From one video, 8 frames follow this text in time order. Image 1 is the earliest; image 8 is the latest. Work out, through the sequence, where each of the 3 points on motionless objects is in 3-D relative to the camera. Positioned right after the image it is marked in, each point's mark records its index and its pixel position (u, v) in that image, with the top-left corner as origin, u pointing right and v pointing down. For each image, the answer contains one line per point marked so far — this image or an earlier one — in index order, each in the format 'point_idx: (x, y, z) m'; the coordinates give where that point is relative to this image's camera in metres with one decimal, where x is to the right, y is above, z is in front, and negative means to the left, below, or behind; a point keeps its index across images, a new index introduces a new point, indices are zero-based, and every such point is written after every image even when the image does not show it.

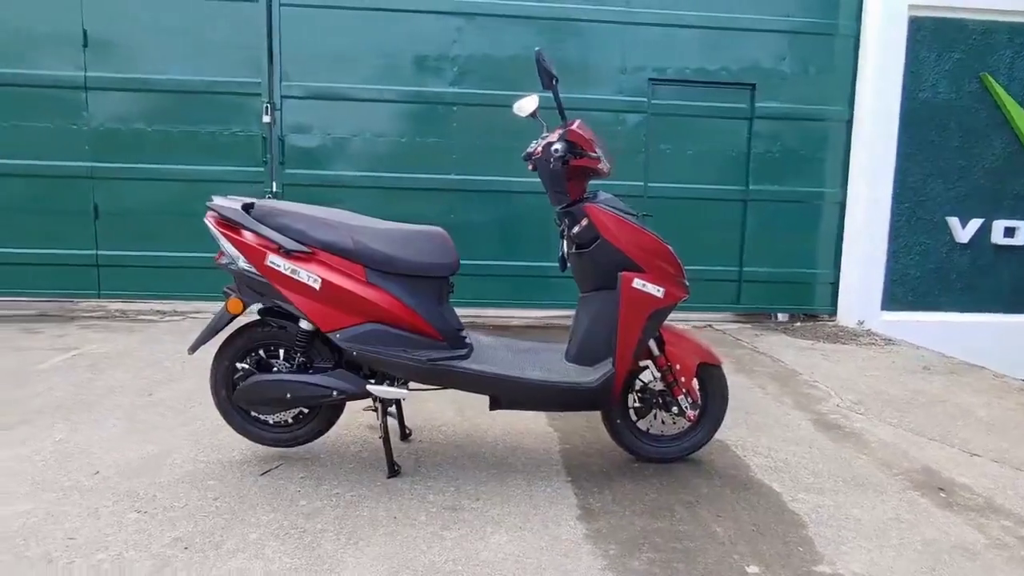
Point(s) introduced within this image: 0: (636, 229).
0: (+0.5, +0.2, +2.6) m
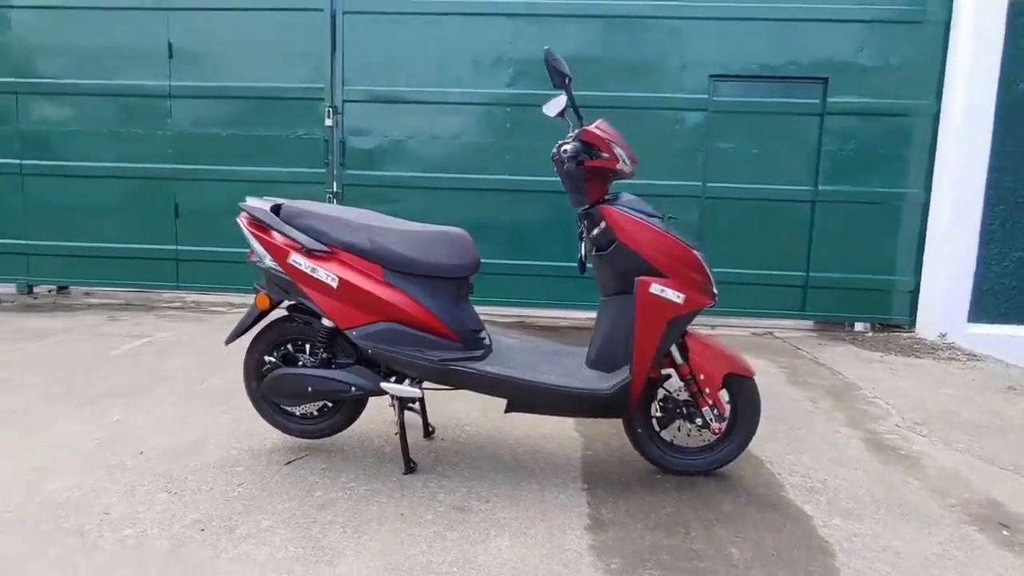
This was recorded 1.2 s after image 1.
0: (+0.6, +0.2, +2.5) m
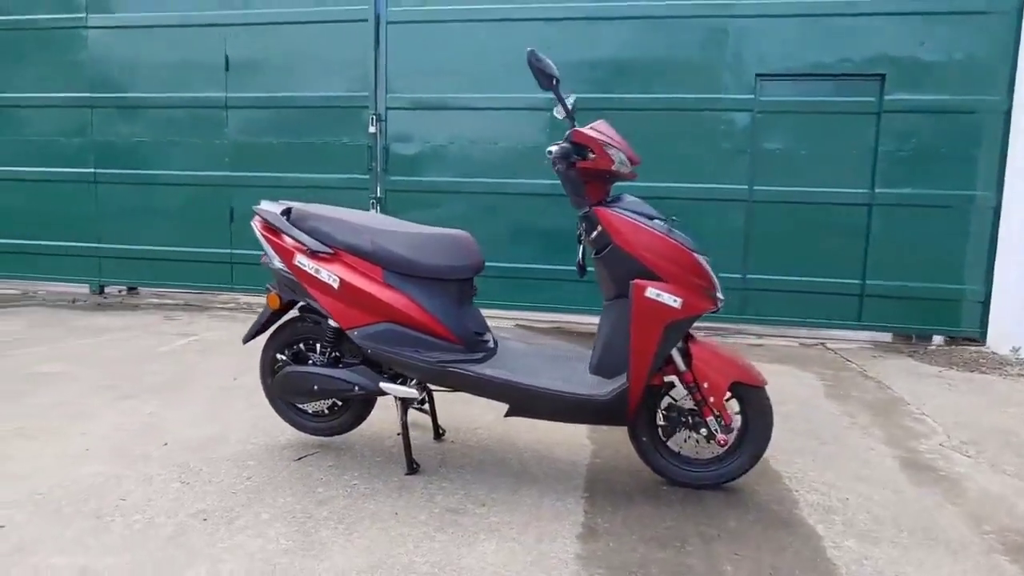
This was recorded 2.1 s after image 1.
0: (+0.5, +0.2, +2.4) m
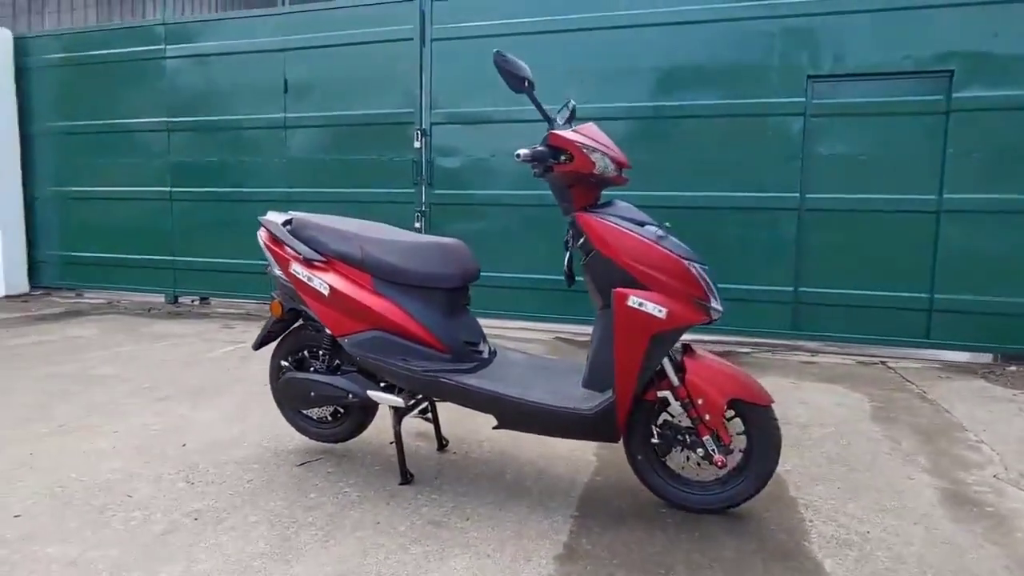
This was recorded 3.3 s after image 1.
0: (+0.5, +0.2, +2.3) m
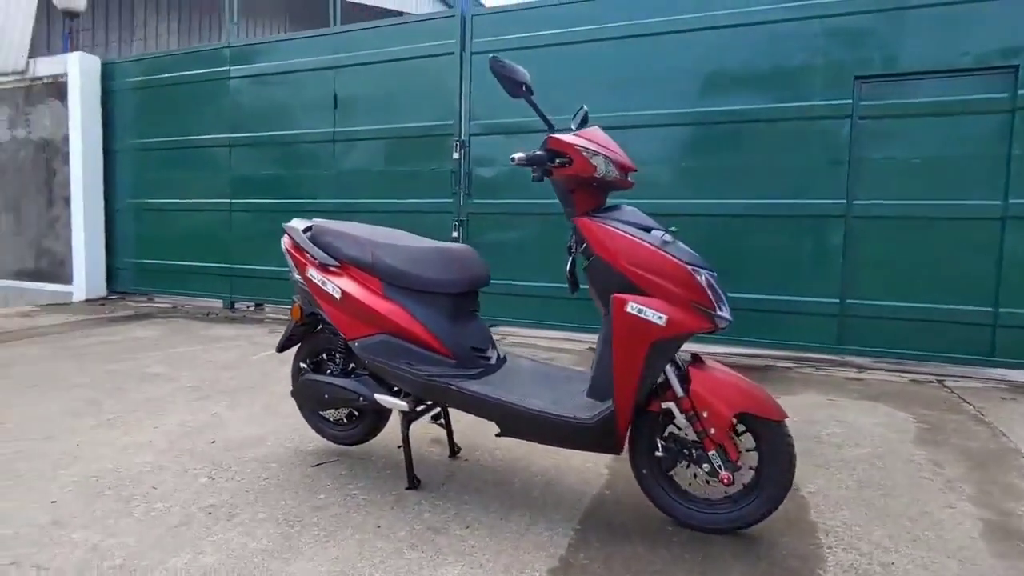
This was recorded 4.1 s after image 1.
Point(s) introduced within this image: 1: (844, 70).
0: (+0.5, +0.2, +2.2) m
1: (+2.5, +1.7, +4.7) m
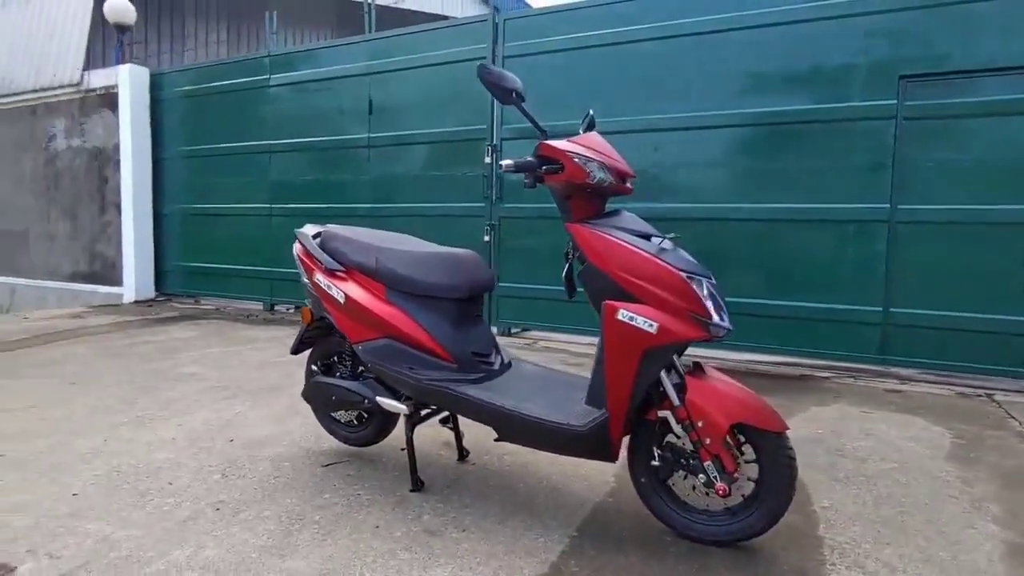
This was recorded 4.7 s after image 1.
0: (+0.4, +0.1, +2.2) m
1: (+2.7, +1.6, +4.5) m
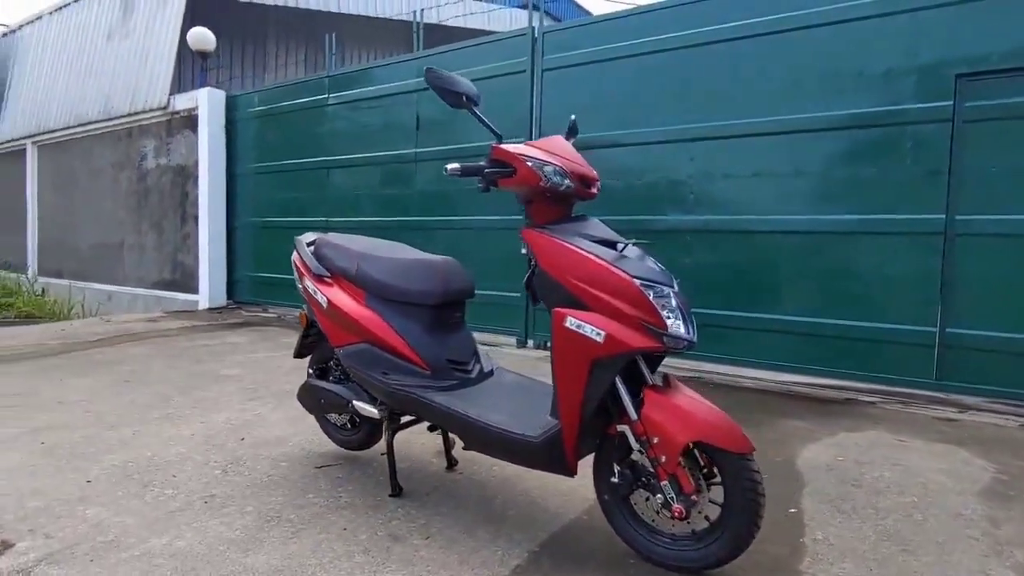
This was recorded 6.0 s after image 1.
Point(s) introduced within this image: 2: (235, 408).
0: (+0.3, +0.1, +2.1) m
1: (+2.9, +1.5, +4.2) m
2: (-1.9, -0.8, +4.2) m
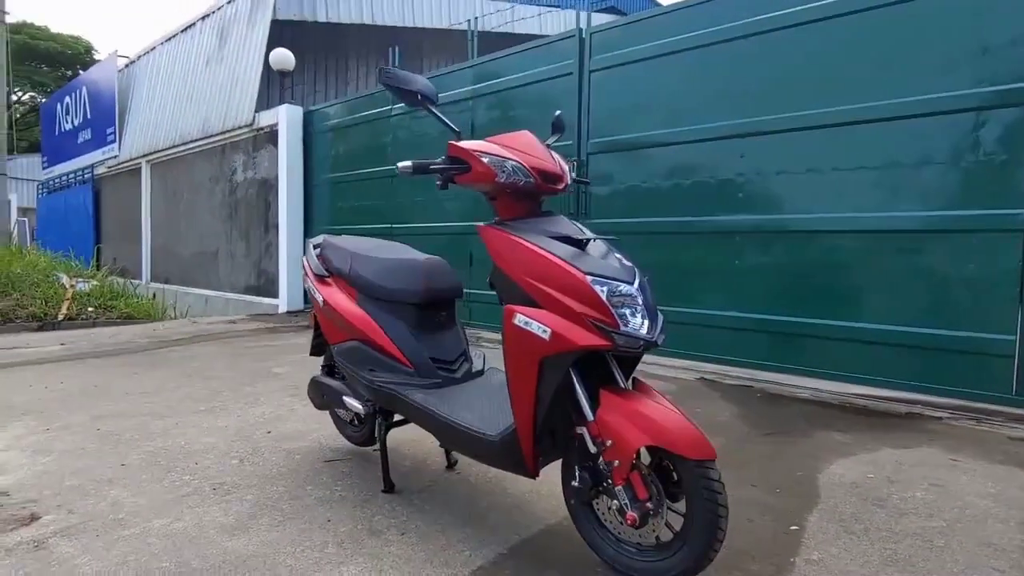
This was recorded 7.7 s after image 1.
0: (+0.1, +0.1, +2.1) m
1: (+3.0, +1.5, +3.8) m
2: (-1.7, -0.8, +4.4) m
